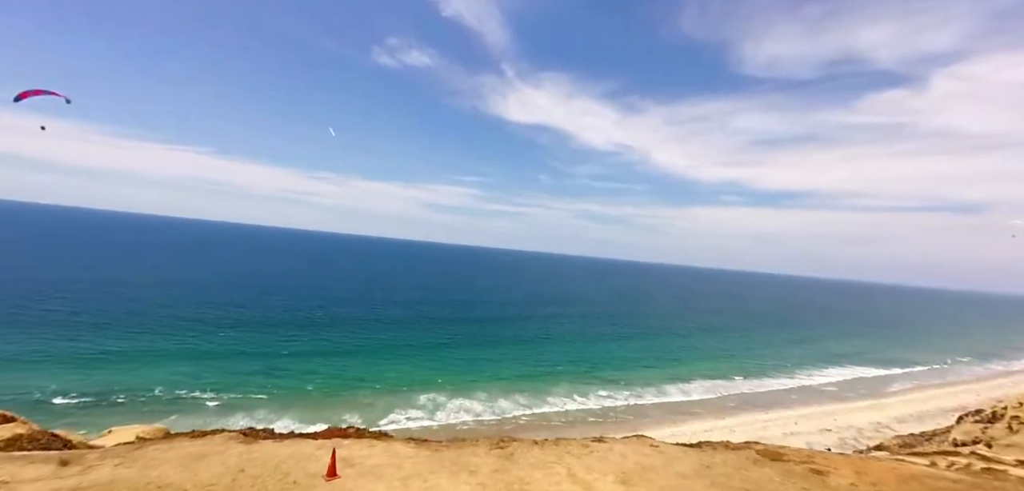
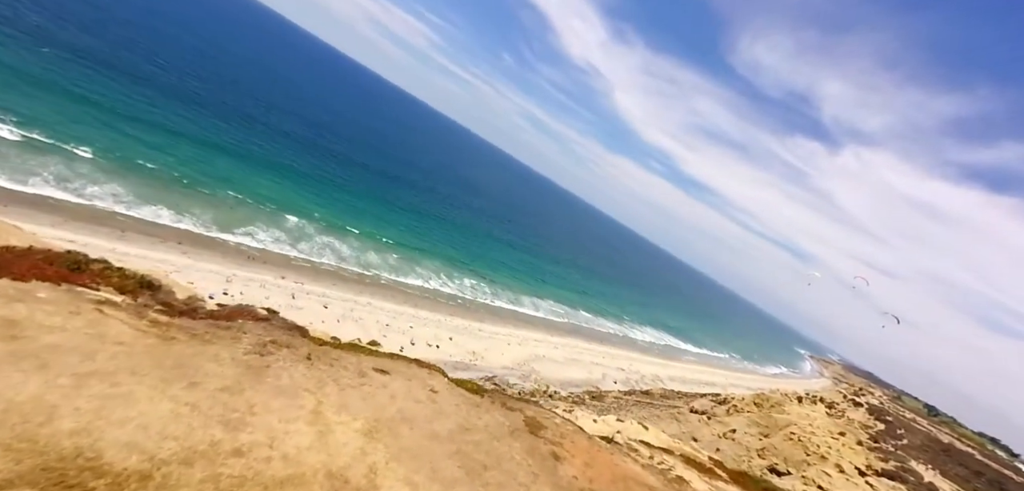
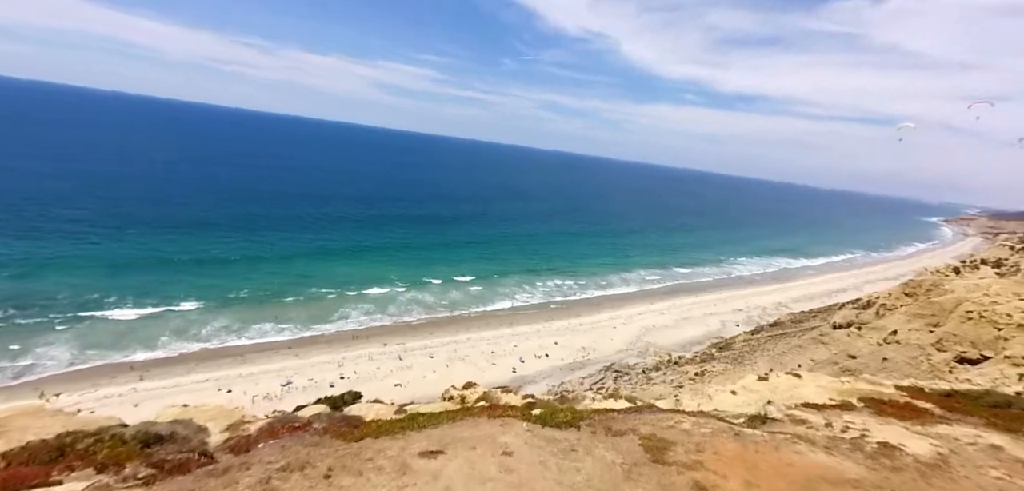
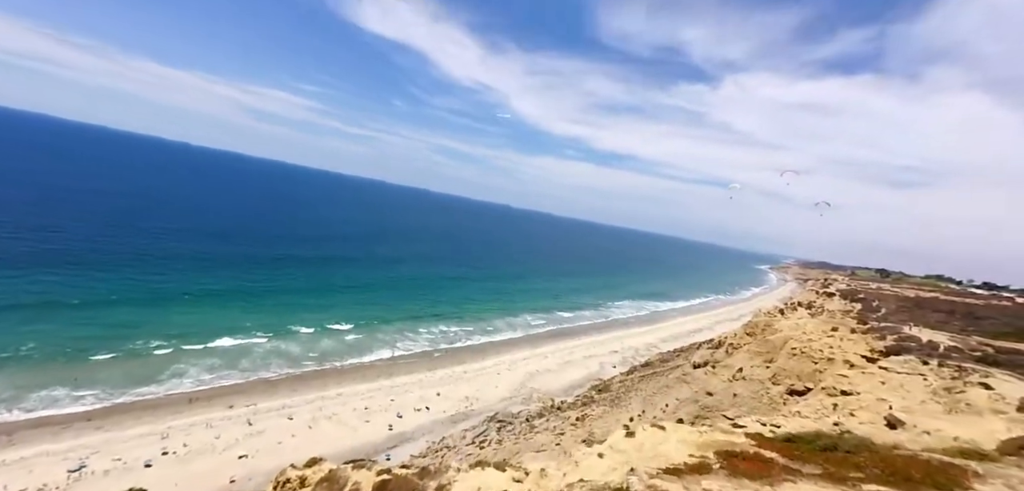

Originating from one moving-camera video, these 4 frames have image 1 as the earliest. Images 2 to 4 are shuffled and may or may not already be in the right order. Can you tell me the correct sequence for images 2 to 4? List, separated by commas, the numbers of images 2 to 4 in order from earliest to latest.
2, 3, 4
